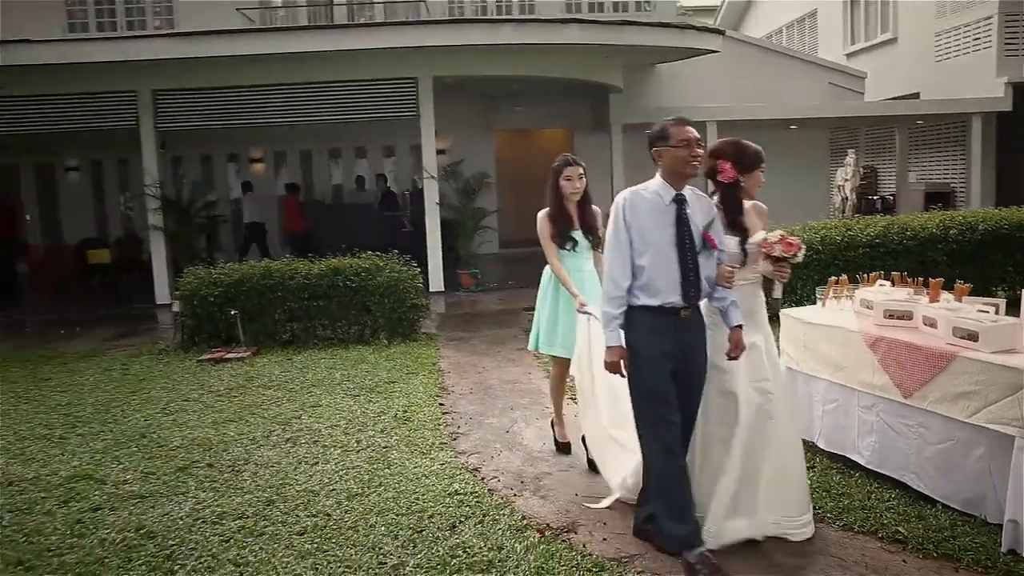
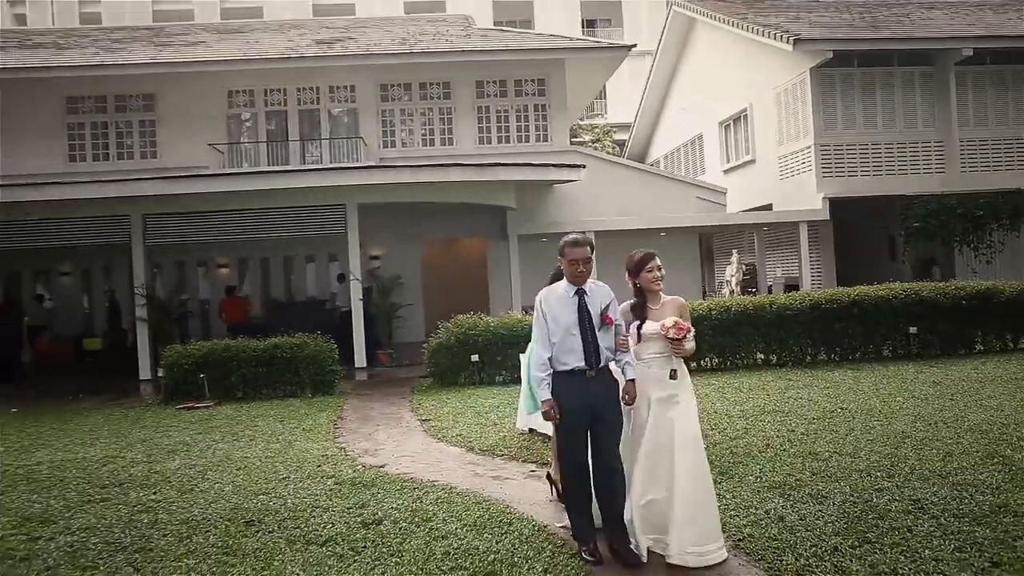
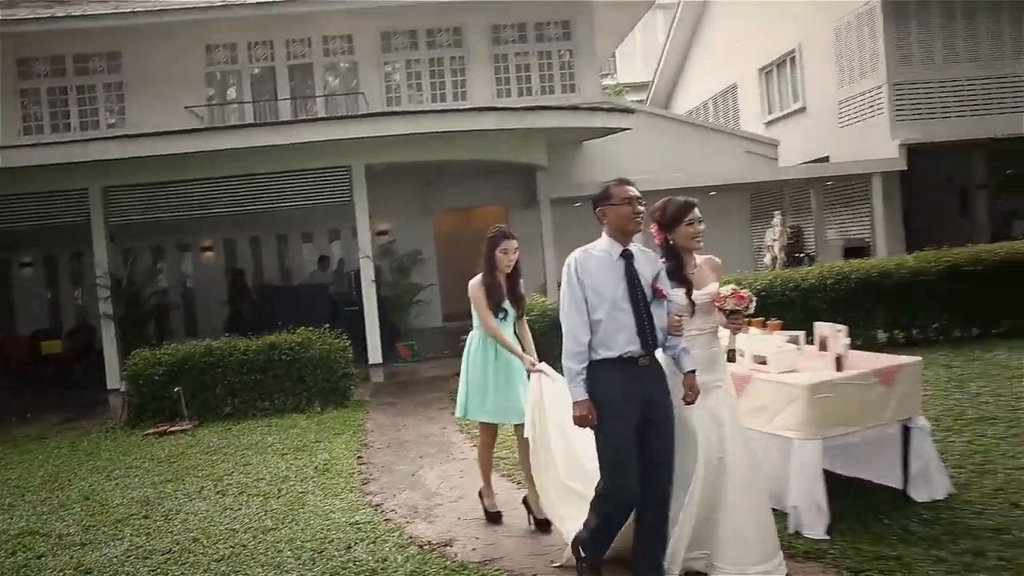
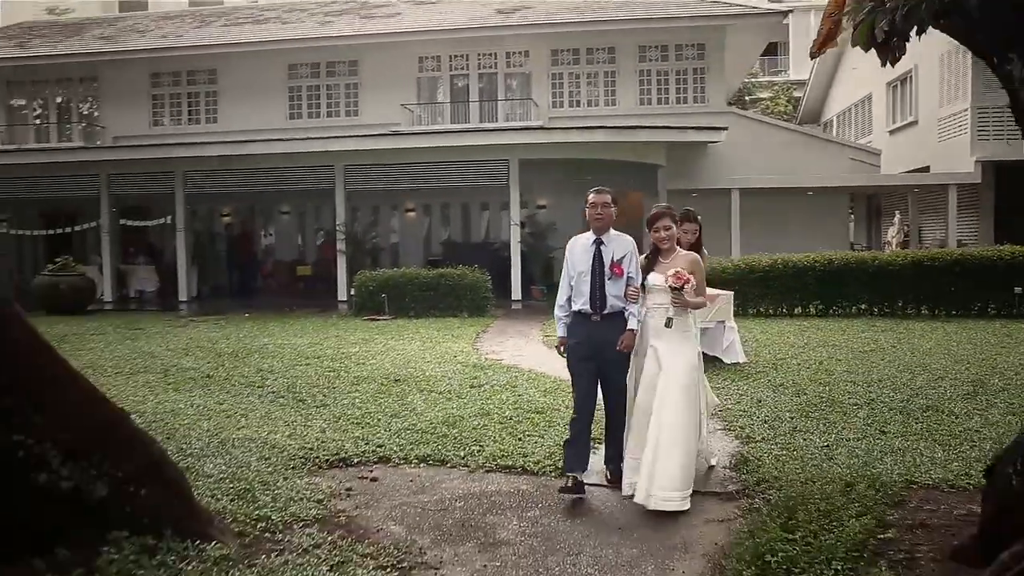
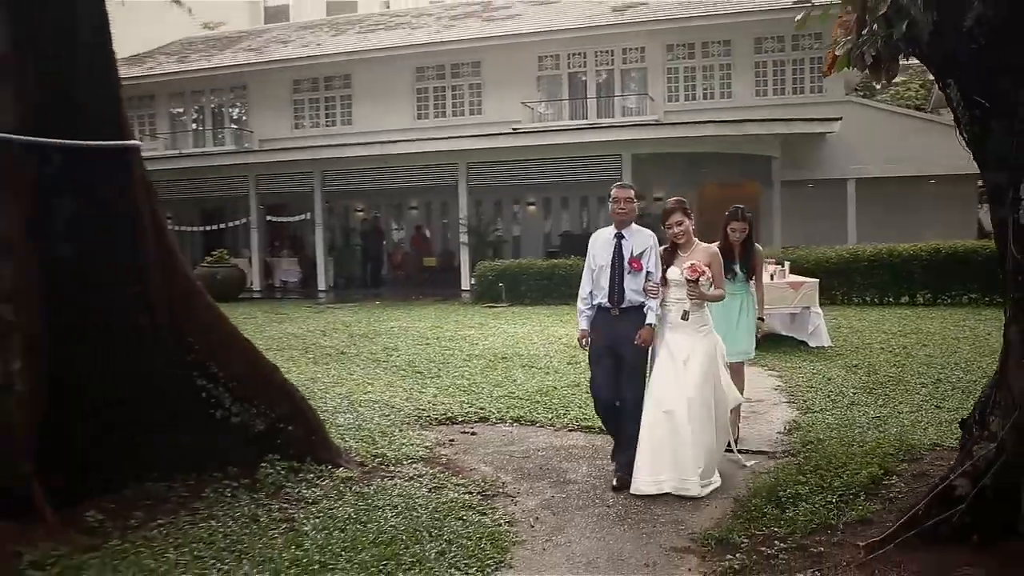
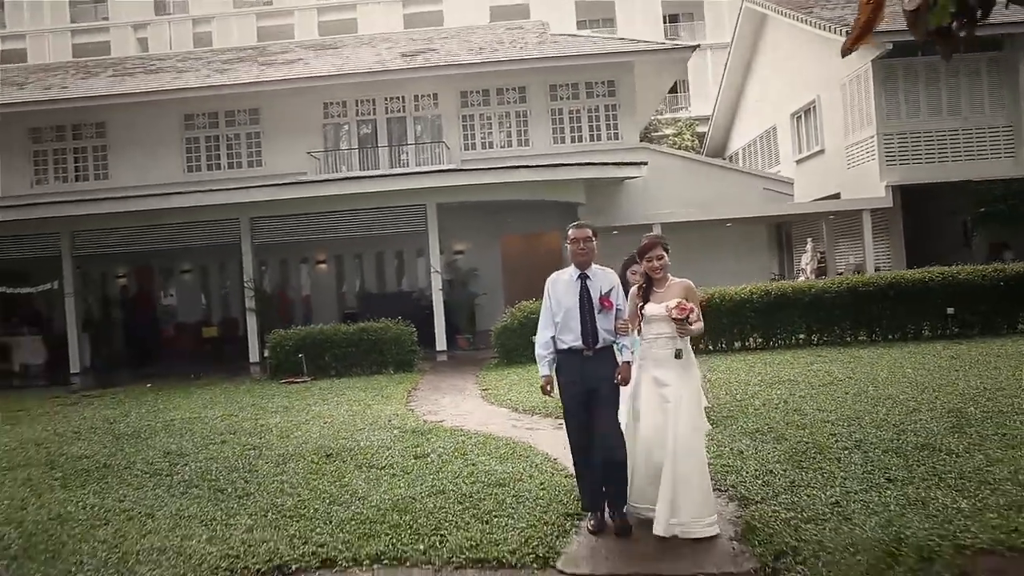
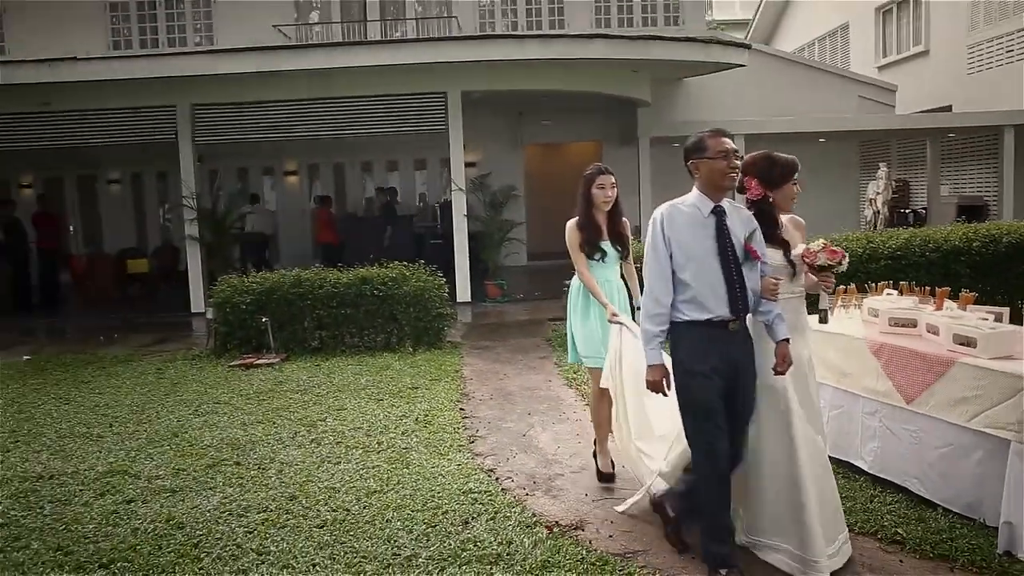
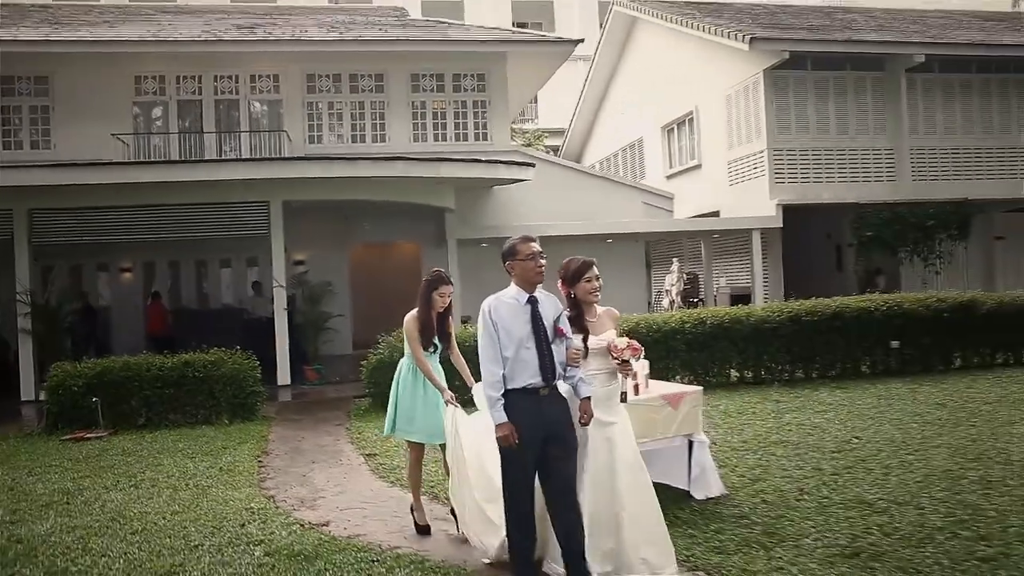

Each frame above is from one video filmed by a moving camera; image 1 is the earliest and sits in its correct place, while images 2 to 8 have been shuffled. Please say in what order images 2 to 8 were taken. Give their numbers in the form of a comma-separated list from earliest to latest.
7, 3, 8, 2, 6, 4, 5
